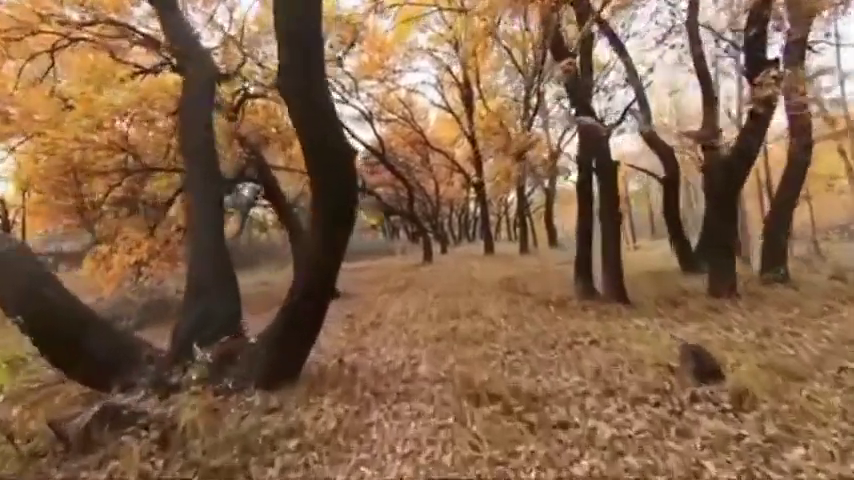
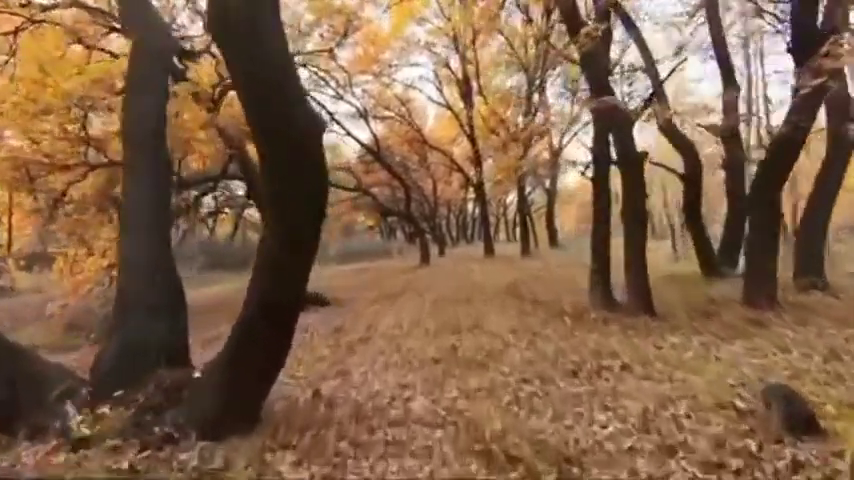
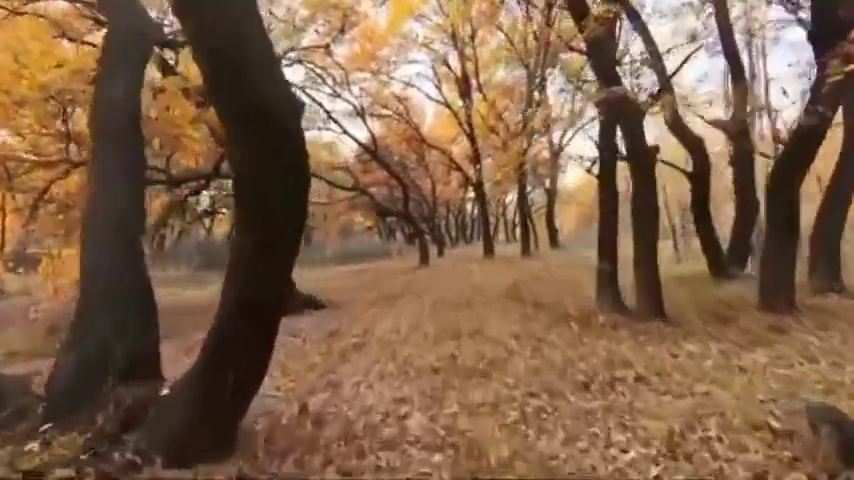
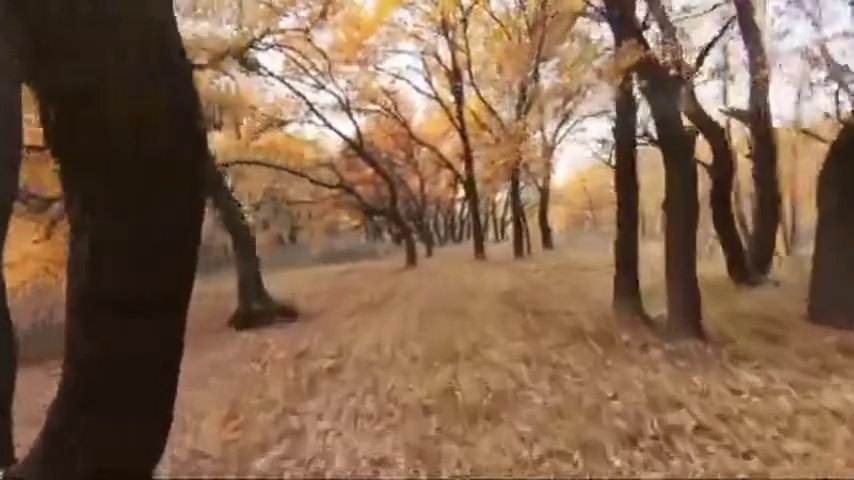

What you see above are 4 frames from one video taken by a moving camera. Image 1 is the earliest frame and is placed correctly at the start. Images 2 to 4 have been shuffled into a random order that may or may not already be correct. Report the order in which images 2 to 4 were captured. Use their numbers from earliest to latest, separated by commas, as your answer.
2, 3, 4
